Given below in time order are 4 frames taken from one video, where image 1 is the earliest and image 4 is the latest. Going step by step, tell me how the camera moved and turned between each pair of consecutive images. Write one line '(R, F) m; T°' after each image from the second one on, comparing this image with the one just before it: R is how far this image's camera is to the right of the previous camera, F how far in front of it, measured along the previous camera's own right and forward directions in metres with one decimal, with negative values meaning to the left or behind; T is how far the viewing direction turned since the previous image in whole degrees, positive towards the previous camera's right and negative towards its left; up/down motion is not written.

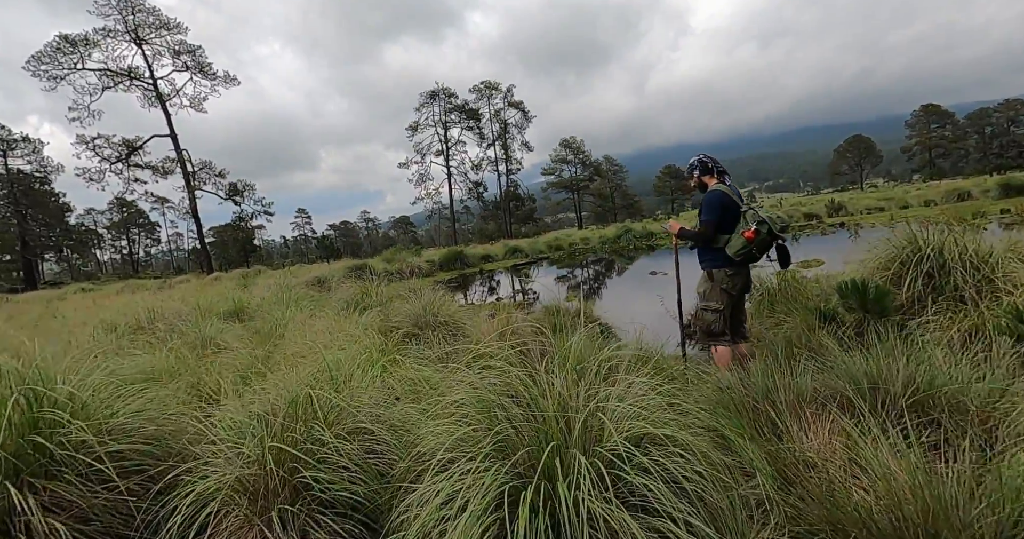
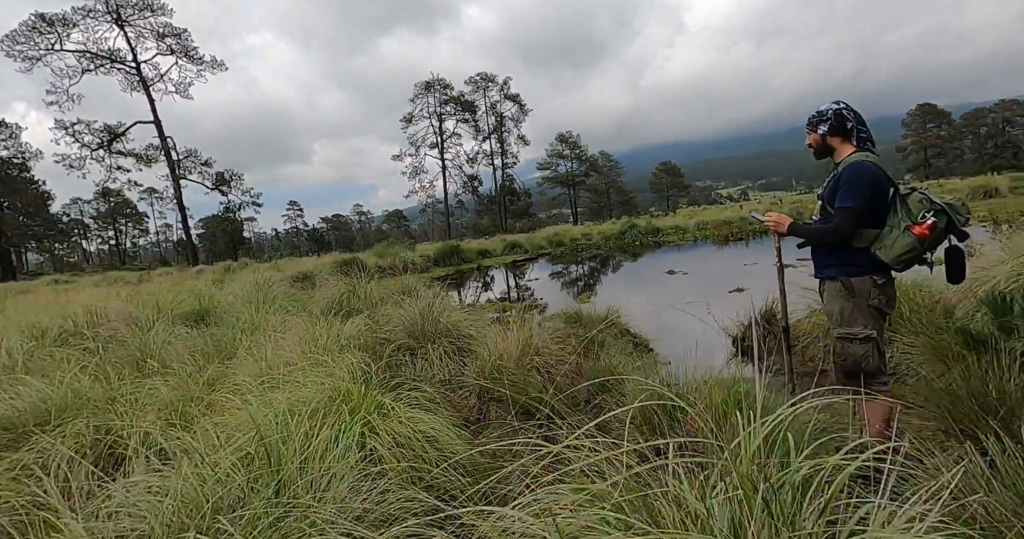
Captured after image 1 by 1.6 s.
(-0.3, +1.6) m; +1°
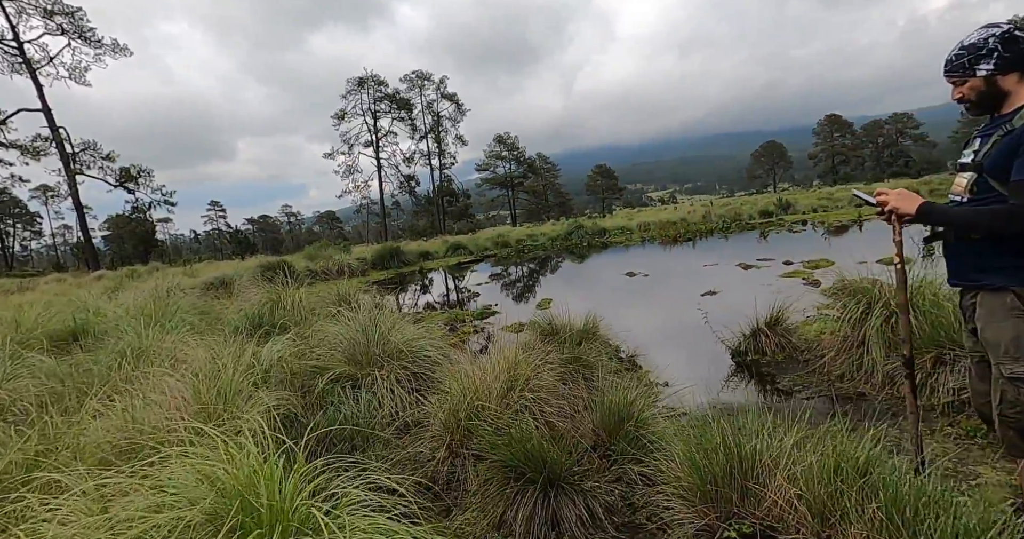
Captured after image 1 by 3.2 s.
(-0.3, +1.4) m; +6°
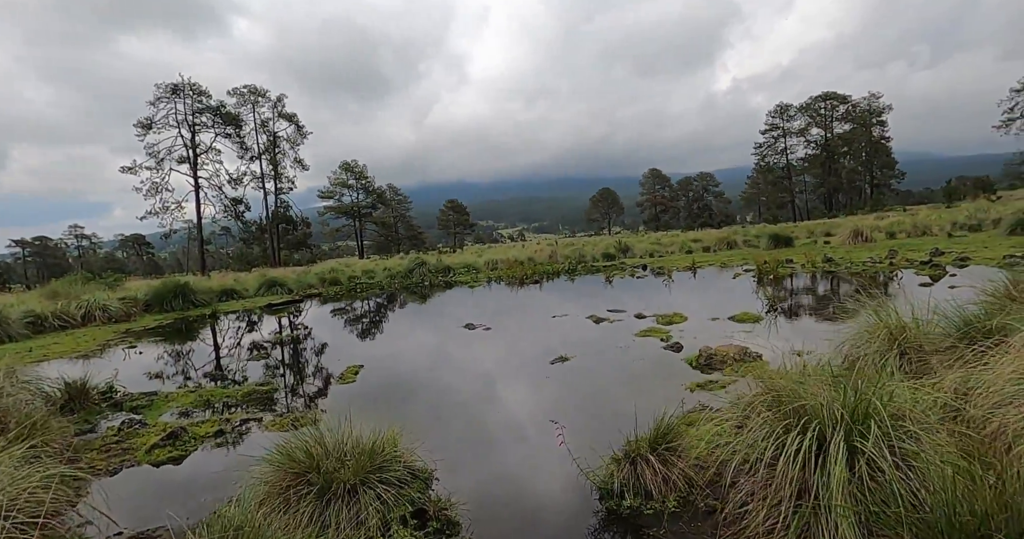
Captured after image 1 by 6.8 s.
(+0.8, +2.8) m; +15°
